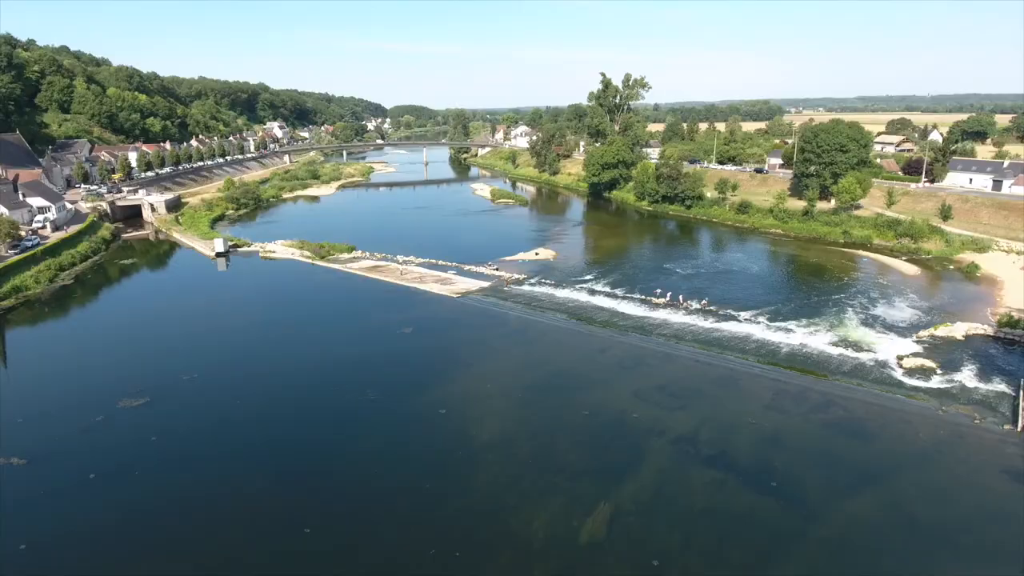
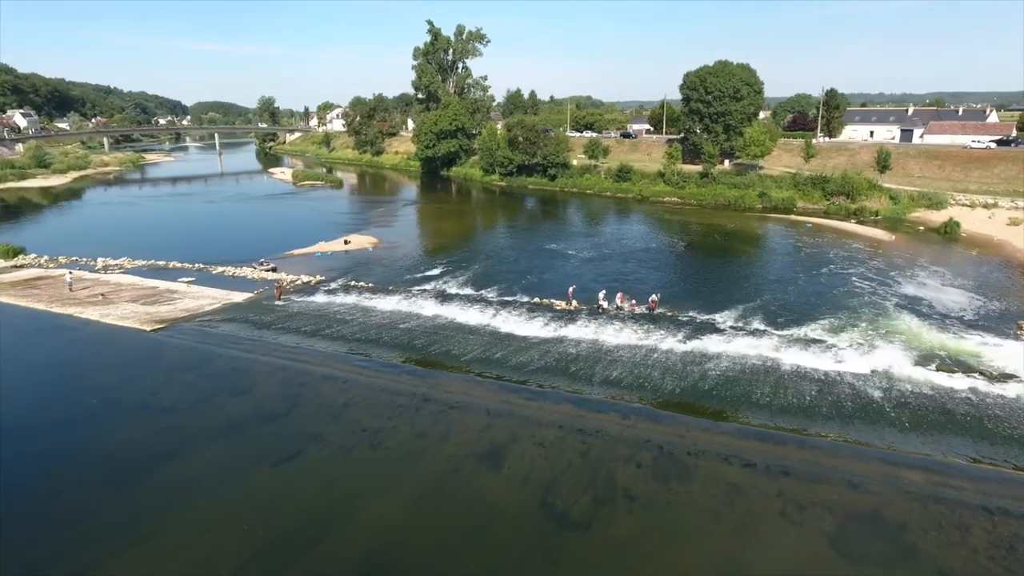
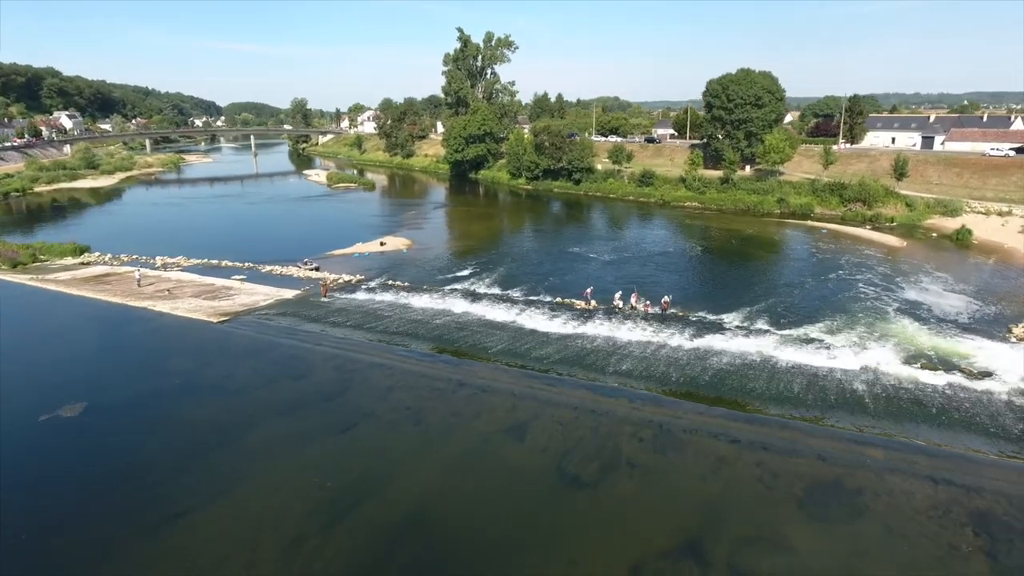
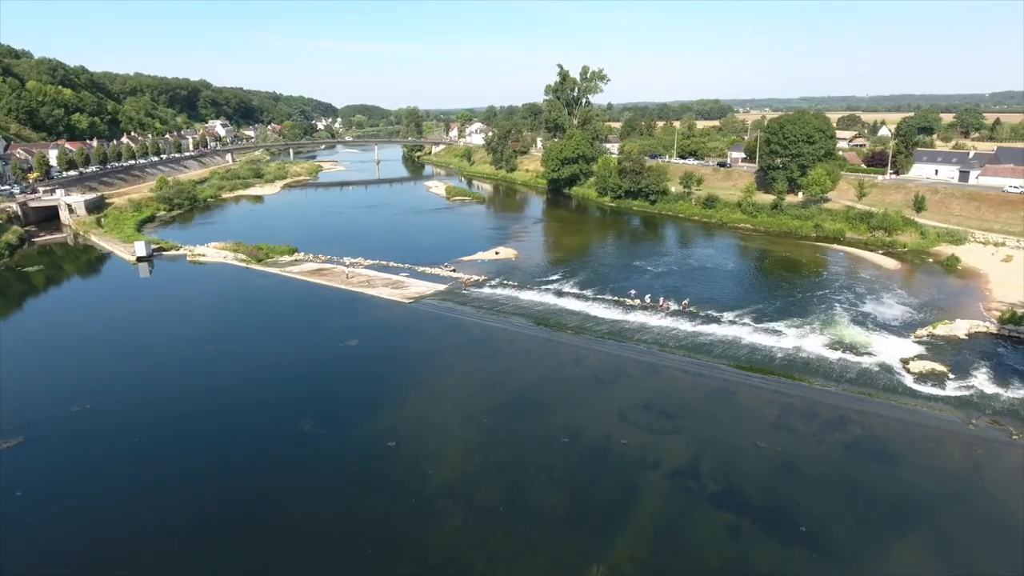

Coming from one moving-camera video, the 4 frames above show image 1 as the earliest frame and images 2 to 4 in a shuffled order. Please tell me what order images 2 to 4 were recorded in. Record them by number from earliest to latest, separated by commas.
4, 3, 2
